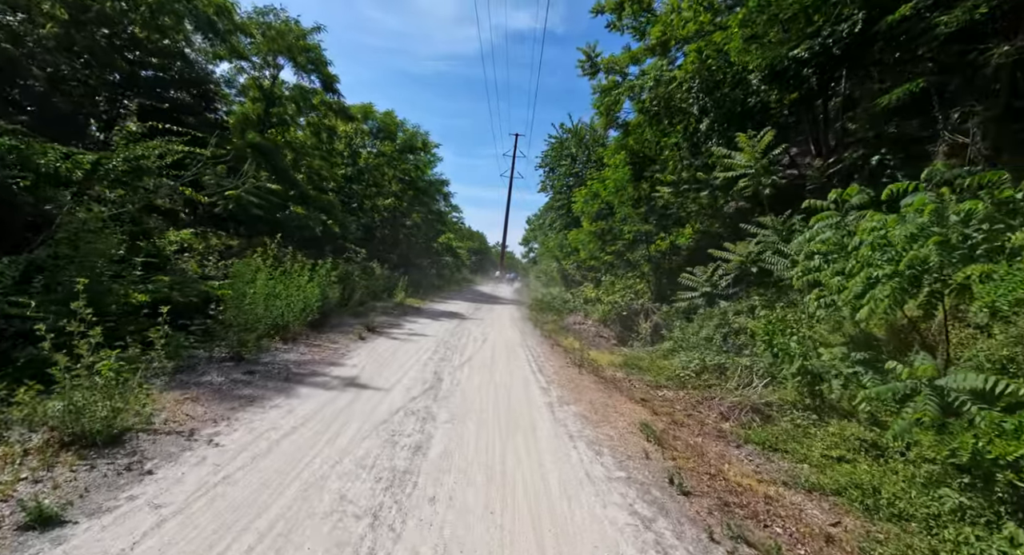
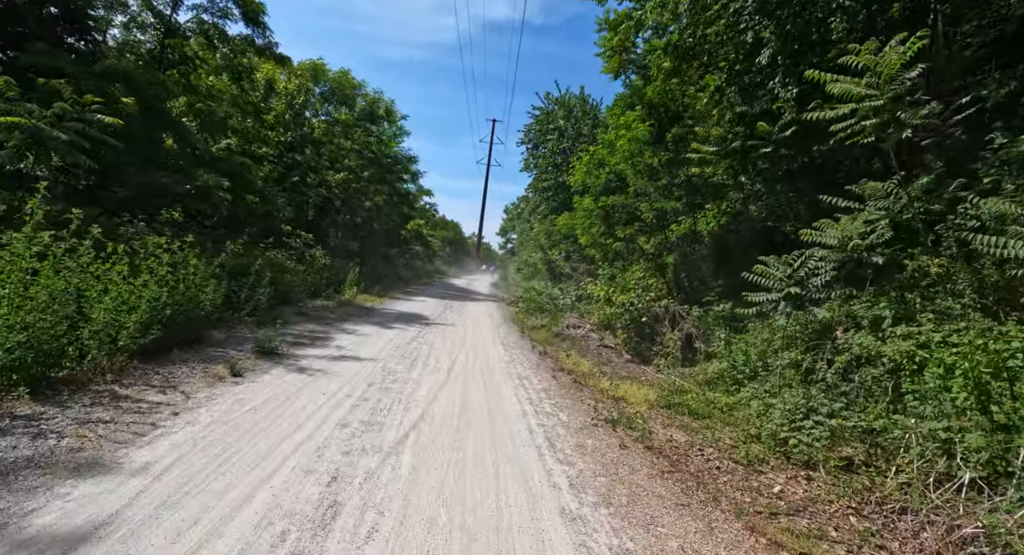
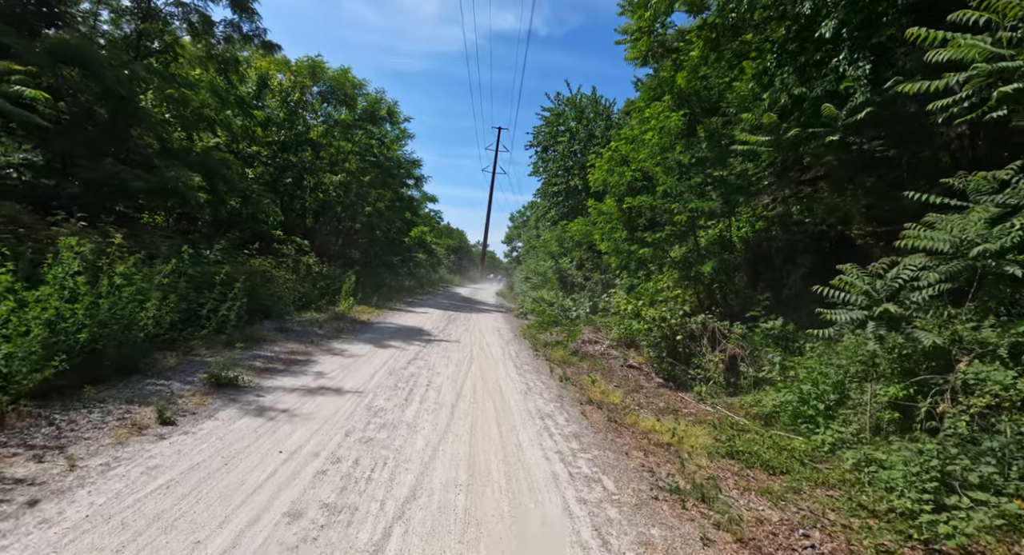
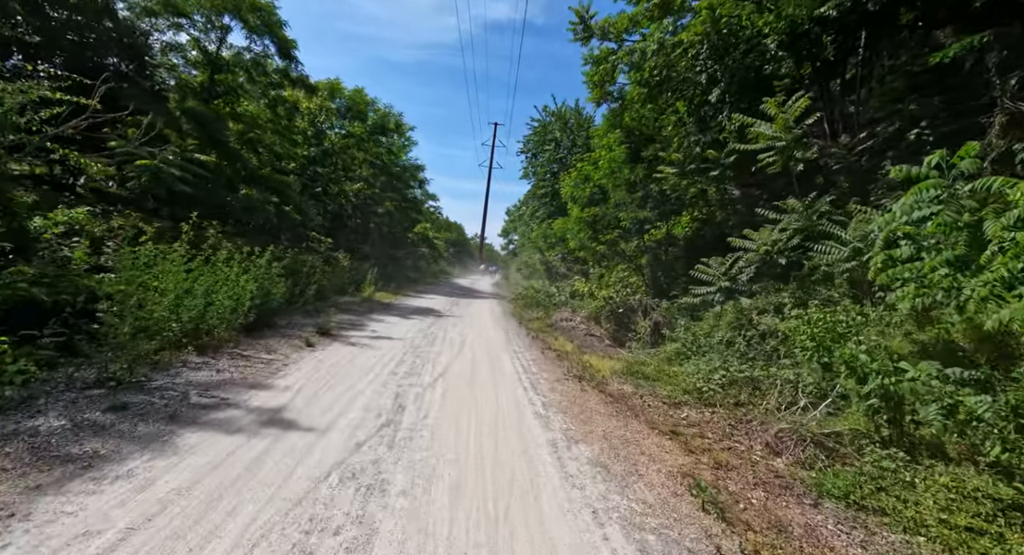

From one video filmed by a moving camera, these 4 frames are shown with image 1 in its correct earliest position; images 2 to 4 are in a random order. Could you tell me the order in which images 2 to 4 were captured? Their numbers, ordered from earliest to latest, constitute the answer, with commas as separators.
4, 2, 3
